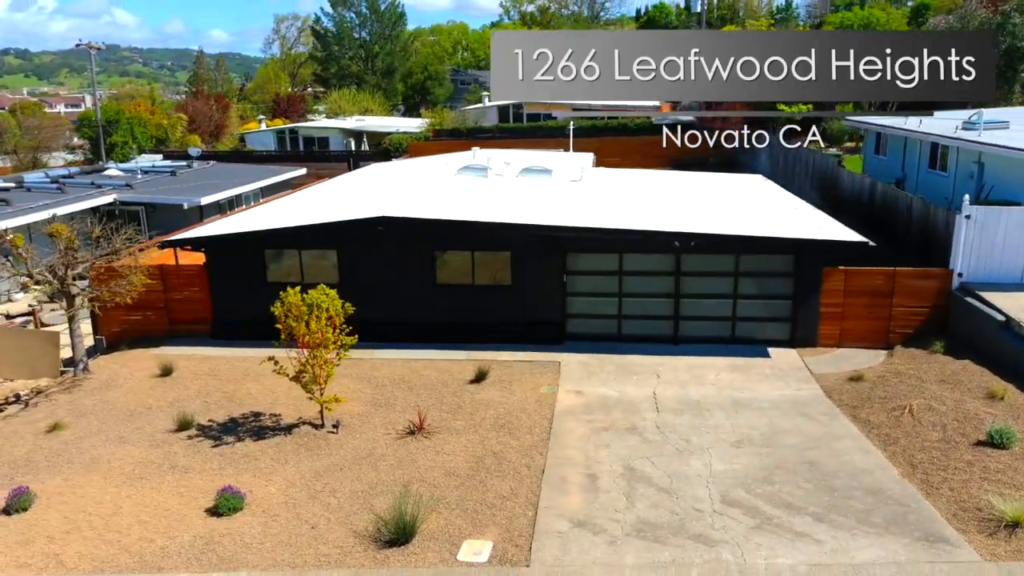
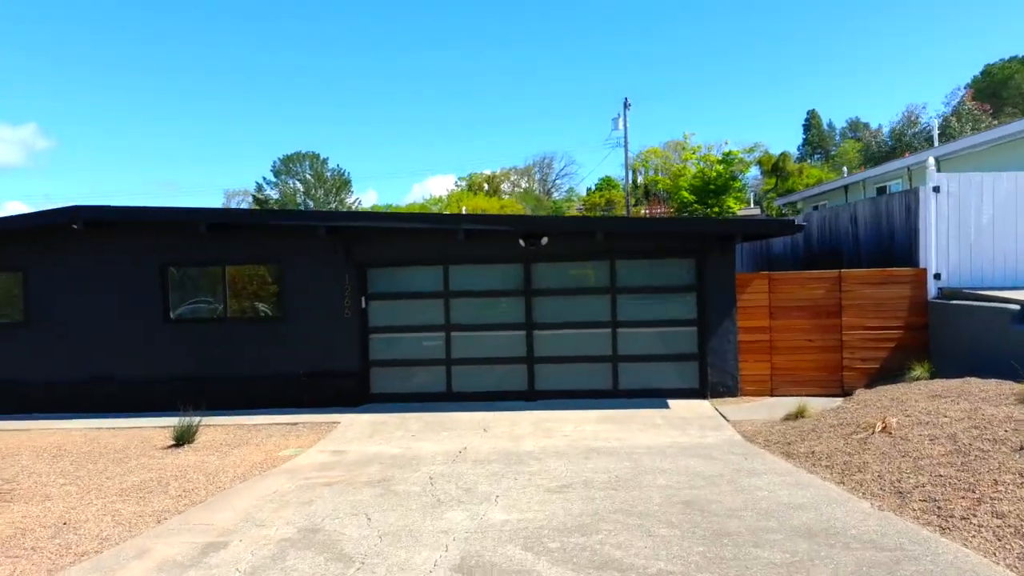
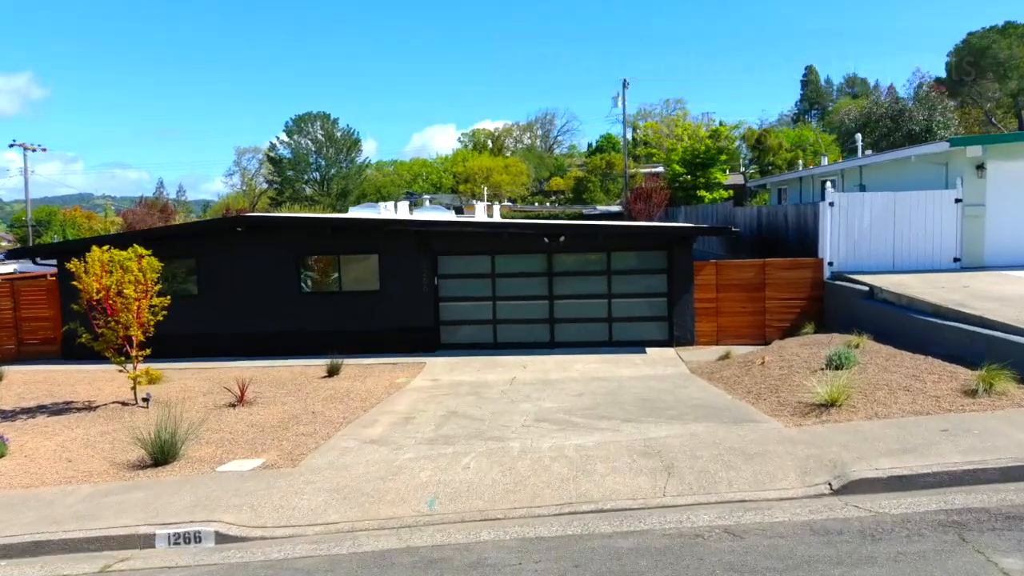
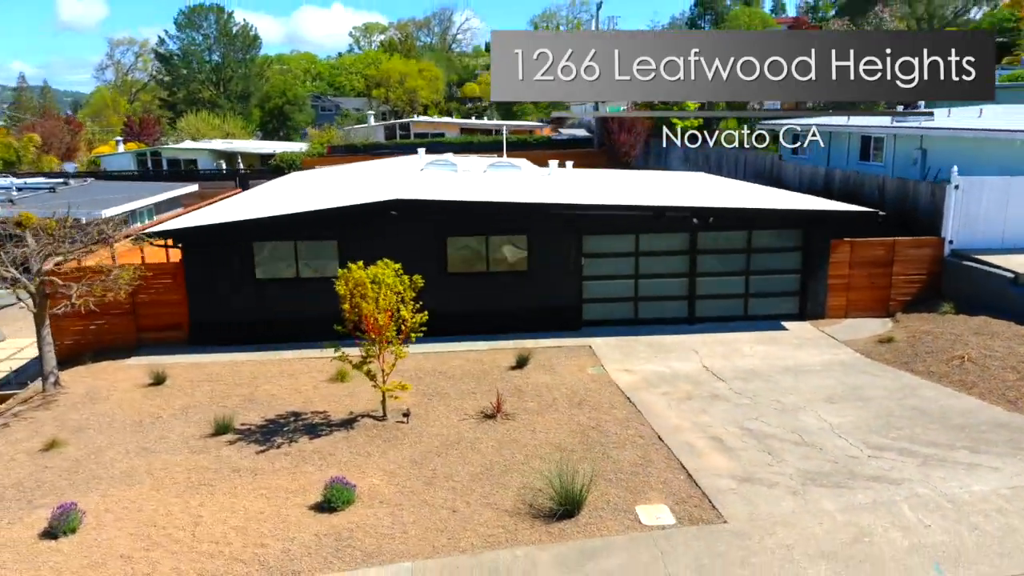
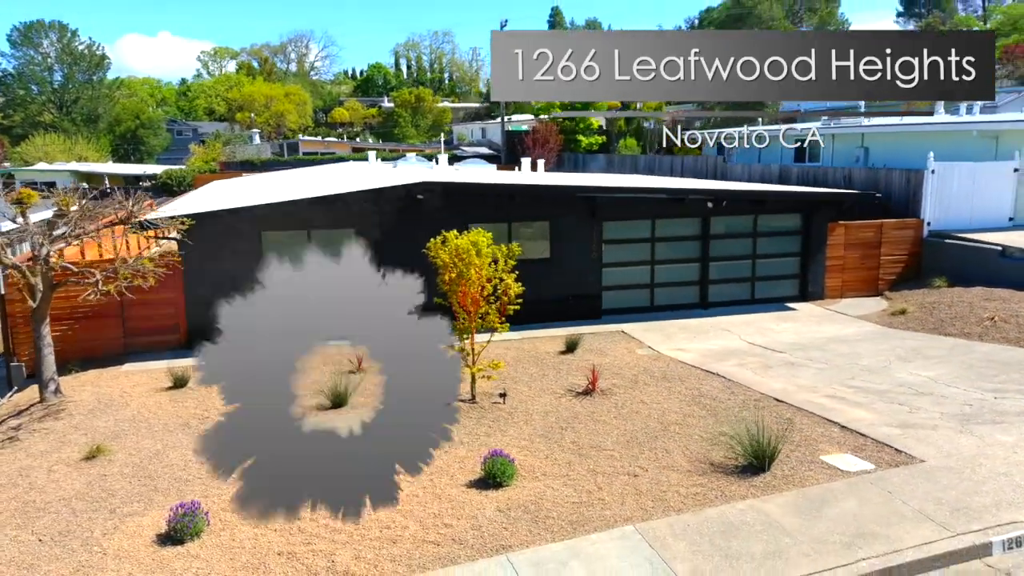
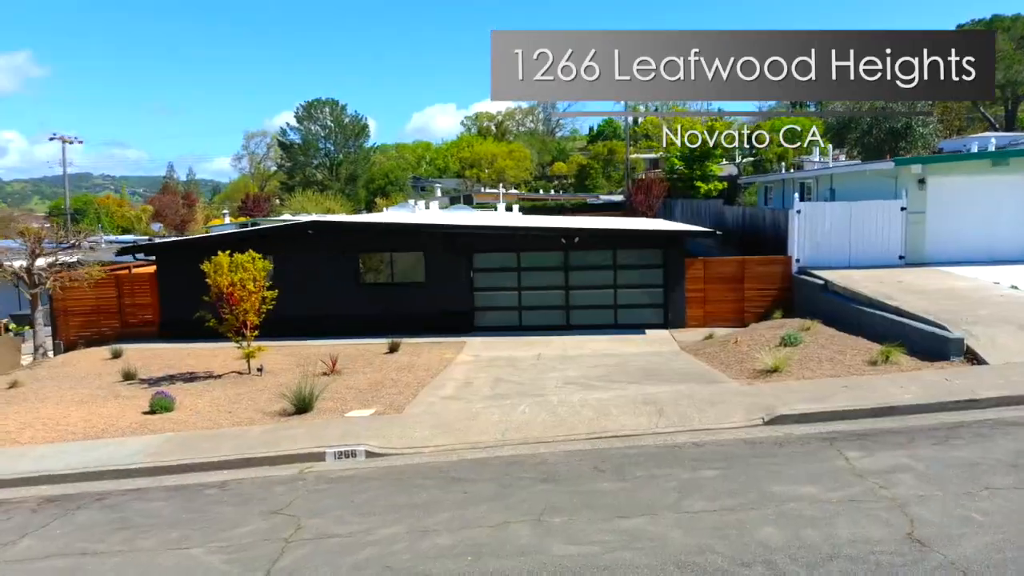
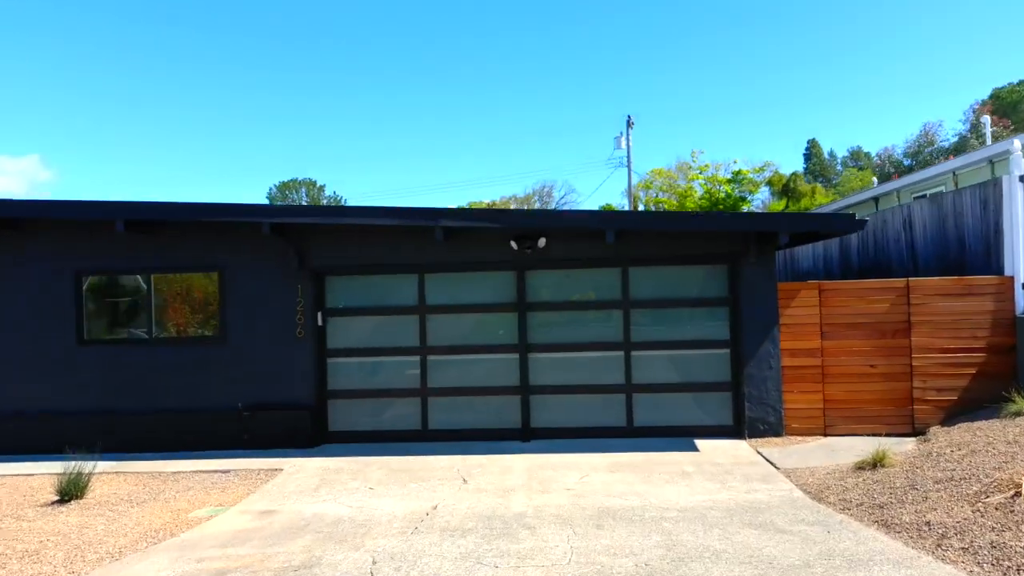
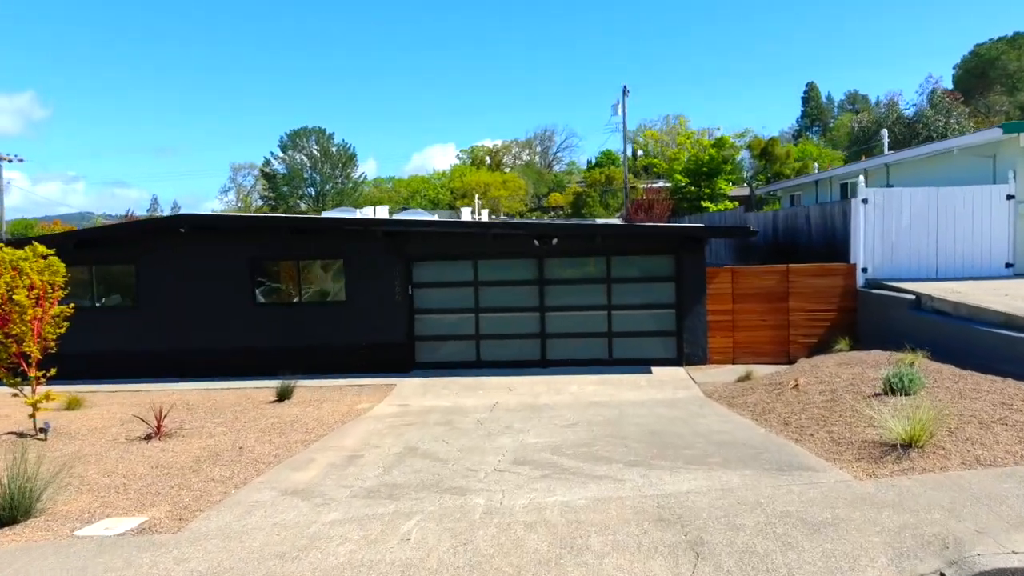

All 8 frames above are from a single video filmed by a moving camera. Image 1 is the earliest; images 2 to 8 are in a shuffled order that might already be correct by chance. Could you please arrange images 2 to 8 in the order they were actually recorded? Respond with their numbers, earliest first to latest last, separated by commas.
4, 5, 6, 3, 8, 2, 7
